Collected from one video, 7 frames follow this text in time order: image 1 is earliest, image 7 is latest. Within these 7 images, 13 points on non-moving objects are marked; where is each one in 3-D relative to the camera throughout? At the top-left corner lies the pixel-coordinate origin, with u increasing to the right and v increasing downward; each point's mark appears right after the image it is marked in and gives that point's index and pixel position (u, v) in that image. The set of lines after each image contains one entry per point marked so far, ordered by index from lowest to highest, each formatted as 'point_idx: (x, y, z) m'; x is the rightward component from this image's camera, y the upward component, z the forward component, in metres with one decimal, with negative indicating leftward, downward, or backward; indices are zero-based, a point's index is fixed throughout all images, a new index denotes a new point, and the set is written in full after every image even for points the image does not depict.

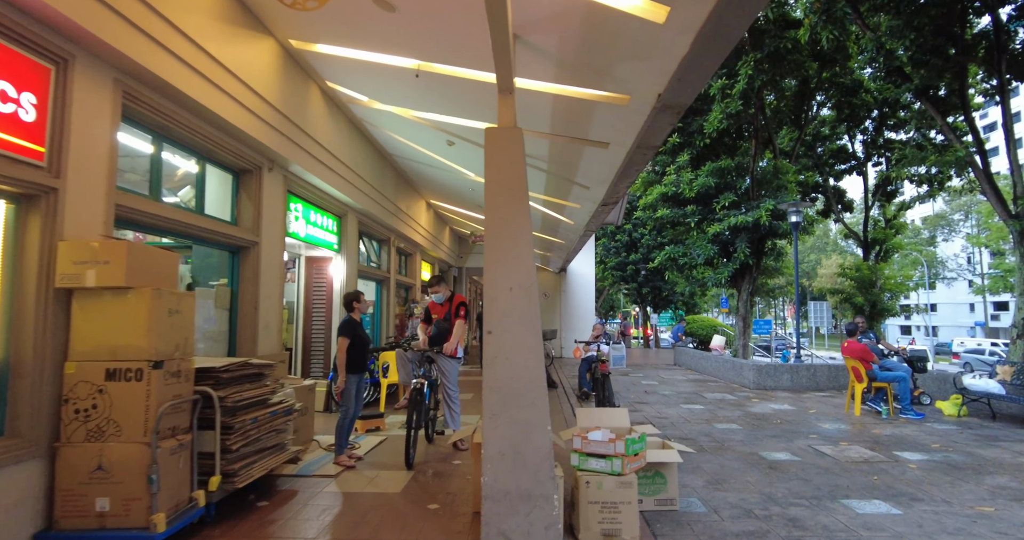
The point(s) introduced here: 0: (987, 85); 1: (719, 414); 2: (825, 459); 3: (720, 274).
0: (+9.0, +3.5, +9.9) m
1: (+3.0, -2.1, +7.6) m
2: (+3.0, -1.8, +5.1) m
3: (+5.2, -0.1, +13.2) m
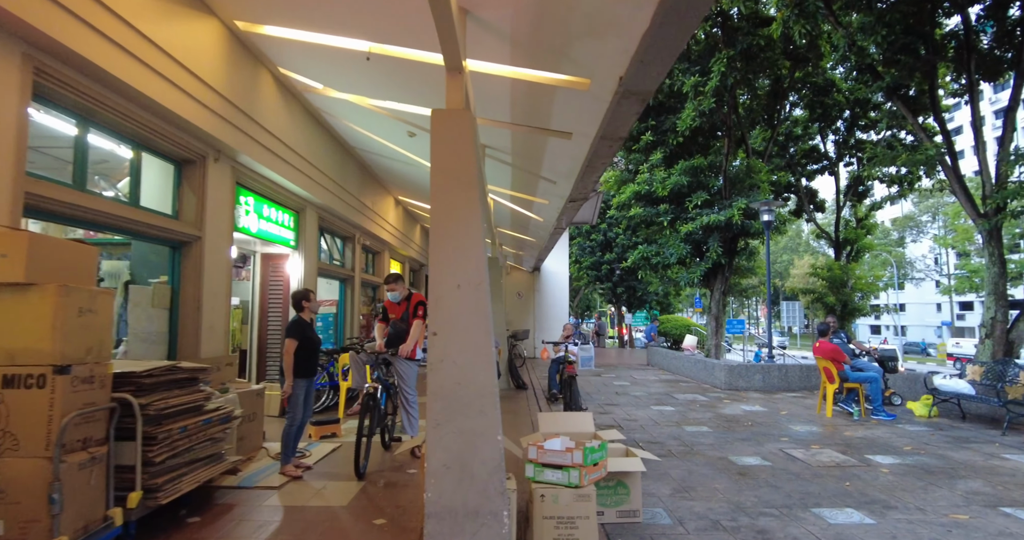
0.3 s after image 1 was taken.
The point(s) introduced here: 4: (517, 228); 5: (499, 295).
0: (+8.5, +3.5, +9.9) m
1: (+2.5, -2.0, +7.4) m
2: (+2.7, -1.8, +4.9) m
3: (+4.5, -0.1, +13.1) m
4: (+0.1, +0.8, +9.6) m
5: (-0.2, -0.5, +10.1) m
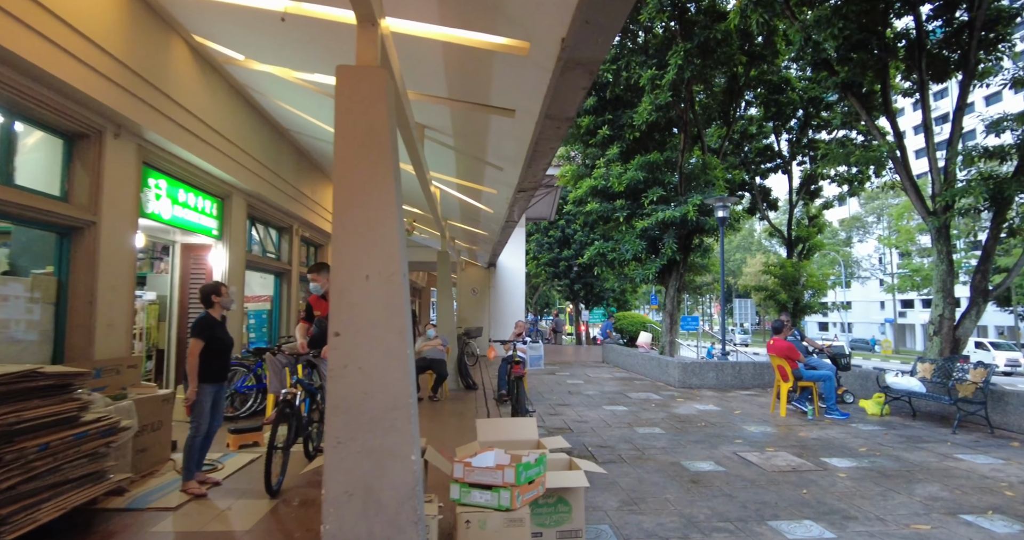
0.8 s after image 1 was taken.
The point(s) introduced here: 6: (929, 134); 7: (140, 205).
0: (+7.6, +3.6, +10.1) m
1: (+1.8, -2.0, +7.1) m
2: (+2.1, -1.7, +4.6) m
3: (+3.3, 0.0, +12.9) m
4: (-0.8, +0.9, +9.1) m
5: (-1.2, -0.4, +9.6) m
6: (+7.0, +2.3, +8.7) m
7: (-4.1, +0.7, +5.8) m
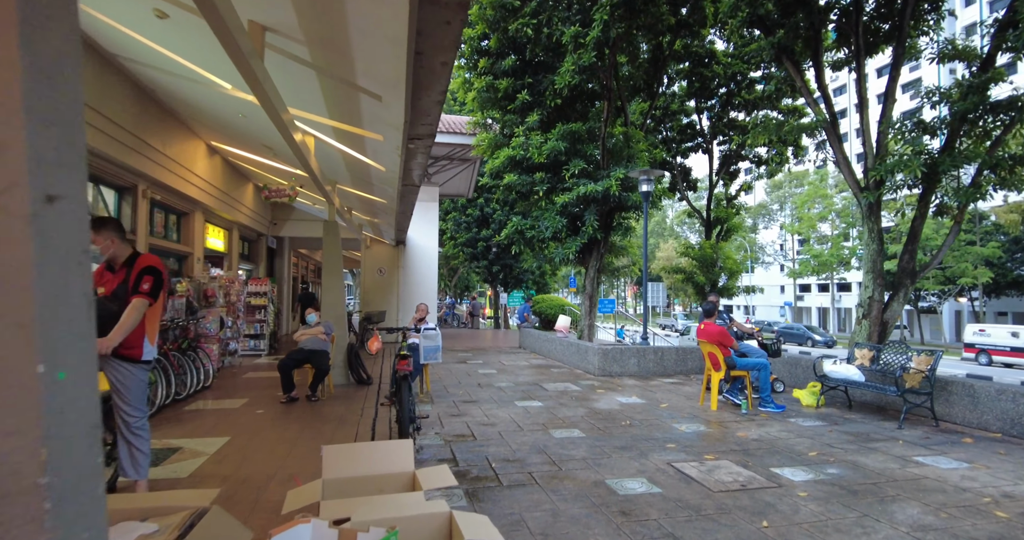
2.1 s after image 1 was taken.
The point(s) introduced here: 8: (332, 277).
0: (+5.9, +3.9, +9.7) m
1: (+0.5, -1.7, +6.0) m
2: (+1.3, -1.5, +3.6) m
3: (+1.3, +0.5, +12.0) m
4: (-2.2, +1.3, +7.6) m
5: (-2.7, 0.0, +8.0) m
6: (+5.6, +2.6, +8.3) m
7: (-5.0, +1.0, +3.8) m
8: (-2.8, -0.1, +8.0) m
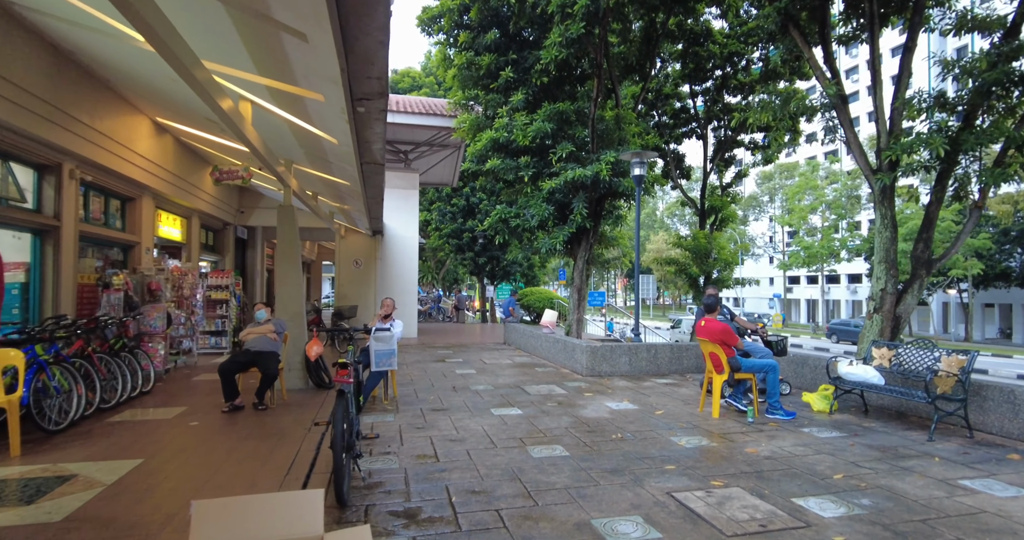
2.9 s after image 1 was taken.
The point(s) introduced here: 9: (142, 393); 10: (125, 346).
0: (+5.6, +4.1, +8.9) m
1: (+0.3, -1.6, +5.3) m
2: (+1.0, -1.4, +2.9) m
3: (+0.9, +0.7, +11.2) m
4: (-2.5, +1.4, +6.7) m
5: (-3.0, +0.1, +7.2) m
6: (+5.2, +2.8, +7.6) m
7: (-5.3, +1.1, +2.9) m
8: (-3.1, 0.0, +7.2) m
9: (-4.9, -1.6, +6.9) m
10: (-5.1, -1.0, +6.9) m
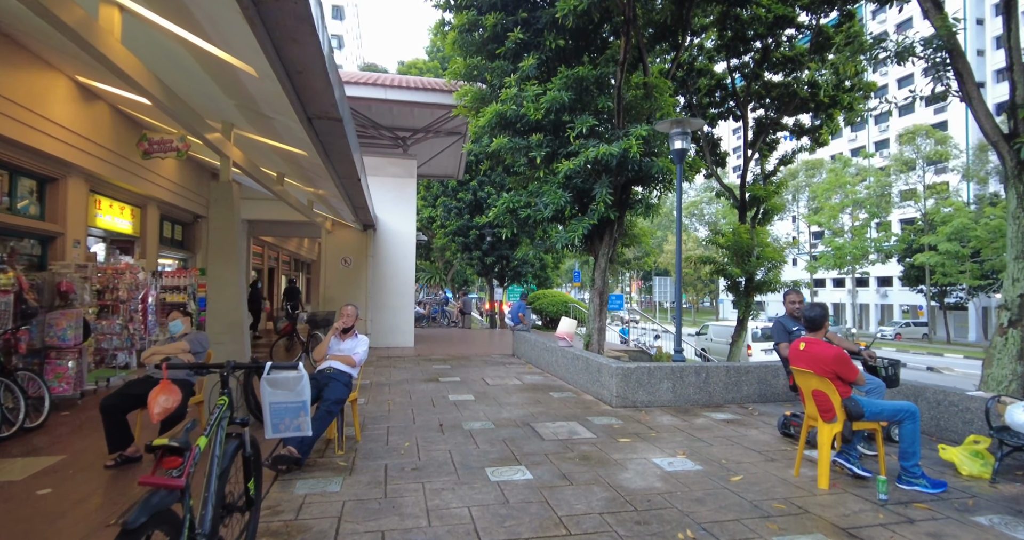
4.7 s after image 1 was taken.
0: (+5.7, +4.1, +7.0) m
1: (+0.3, -1.5, +3.5) m
2: (+1.0, -1.4, +1.0) m
3: (+1.1, +0.7, +9.3) m
4: (-2.5, +1.4, +5.0) m
5: (-2.9, +0.2, +5.4) m
6: (+5.3, +2.8, +5.7) m
7: (-5.3, +1.2, +1.2) m
8: (-3.0, +0.1, +5.4) m
9: (-4.8, -1.6, +5.2) m
10: (-5.0, -1.0, +5.2) m
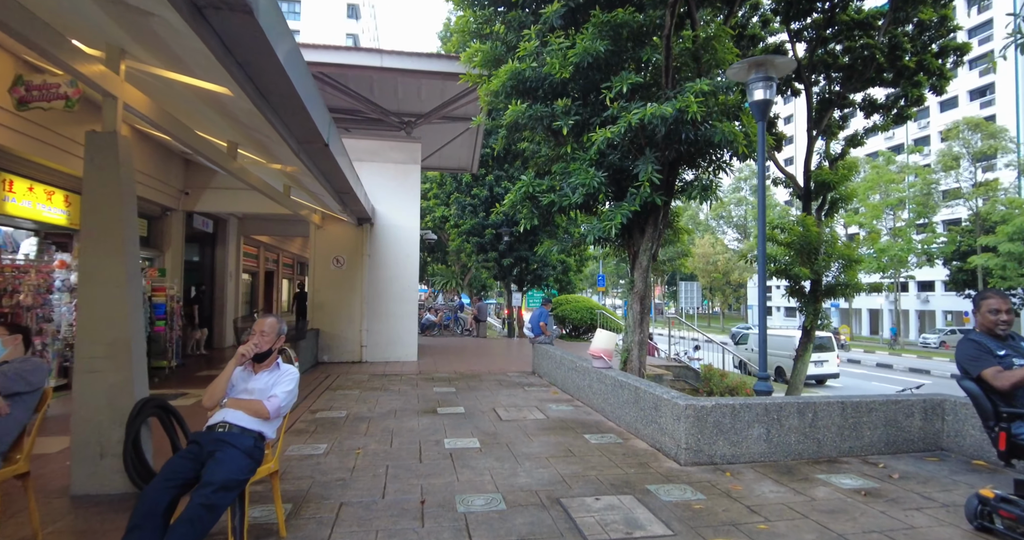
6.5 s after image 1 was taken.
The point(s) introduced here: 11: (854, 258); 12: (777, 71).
0: (+5.9, +4.1, +5.0) m
1: (+0.4, -1.4, +1.6) m
2: (+1.0, -1.3, -0.9) m
3: (+1.3, +0.7, +7.4) m
4: (-2.3, +1.5, +3.2) m
5: (-2.8, +0.2, +3.7) m
6: (+5.5, +2.8, +3.6) m
7: (-5.3, +1.3, -0.4) m
8: (-2.9, +0.1, +3.7) m
9: (-4.7, -1.5, +3.5) m
10: (-4.9, -0.9, +3.5) m
11: (+6.6, +0.2, +10.1) m
12: (+2.8, +2.1, +5.8) m
